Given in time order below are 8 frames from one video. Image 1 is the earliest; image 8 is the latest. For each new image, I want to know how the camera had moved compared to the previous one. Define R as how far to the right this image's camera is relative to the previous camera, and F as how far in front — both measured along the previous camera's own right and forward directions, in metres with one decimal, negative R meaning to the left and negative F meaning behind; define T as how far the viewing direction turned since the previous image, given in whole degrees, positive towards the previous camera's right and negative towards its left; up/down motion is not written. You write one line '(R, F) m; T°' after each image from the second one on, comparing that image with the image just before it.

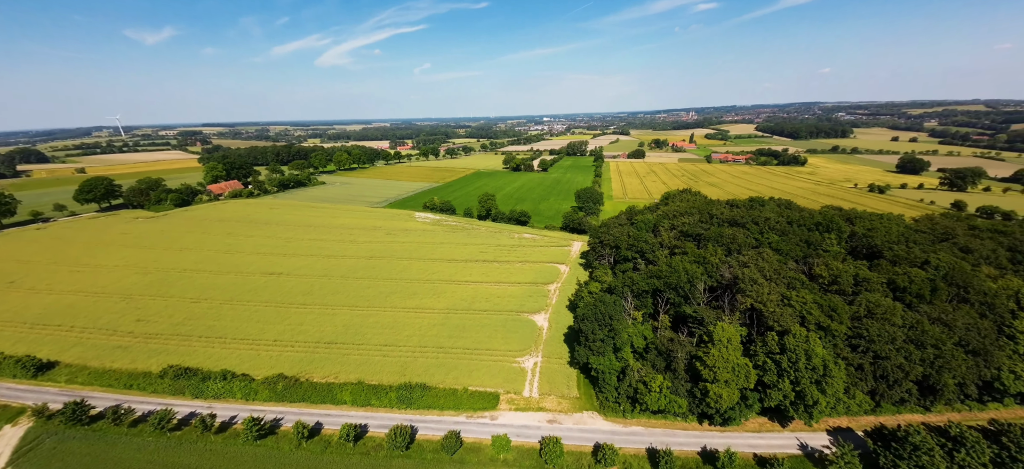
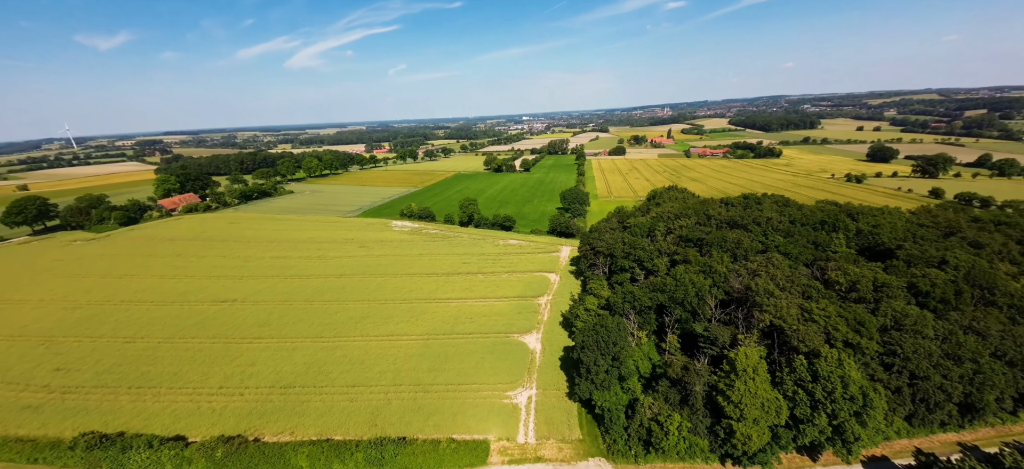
(0.0, +3.0) m; +3°
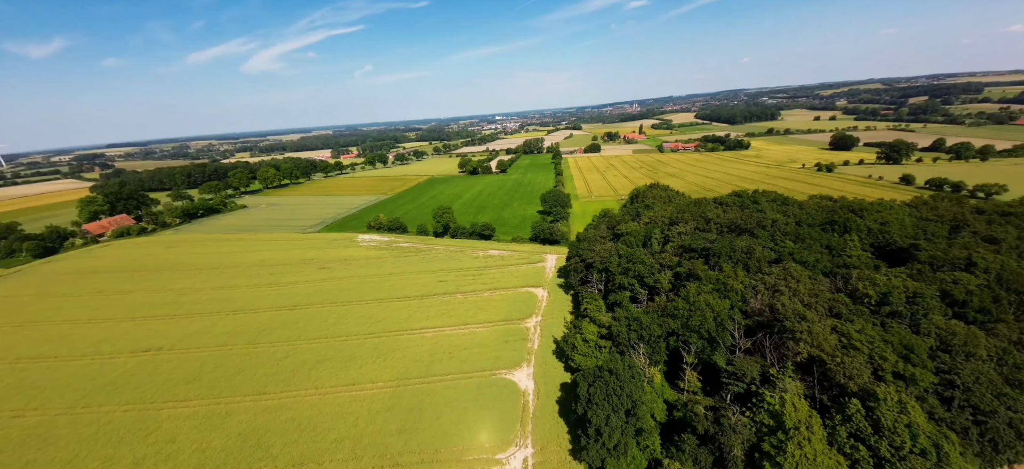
(-0.1, +3.7) m; +4°
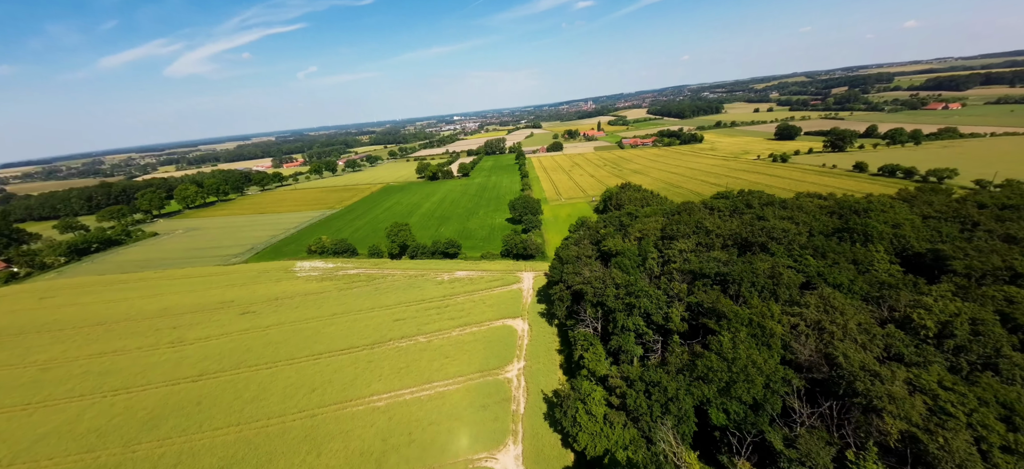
(-0.1, +5.1) m; +6°
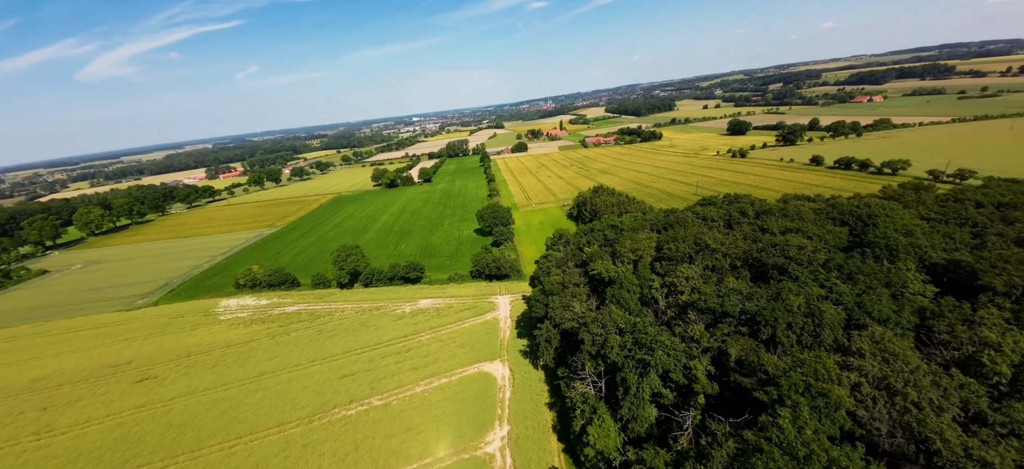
(-0.2, +4.4) m; +5°
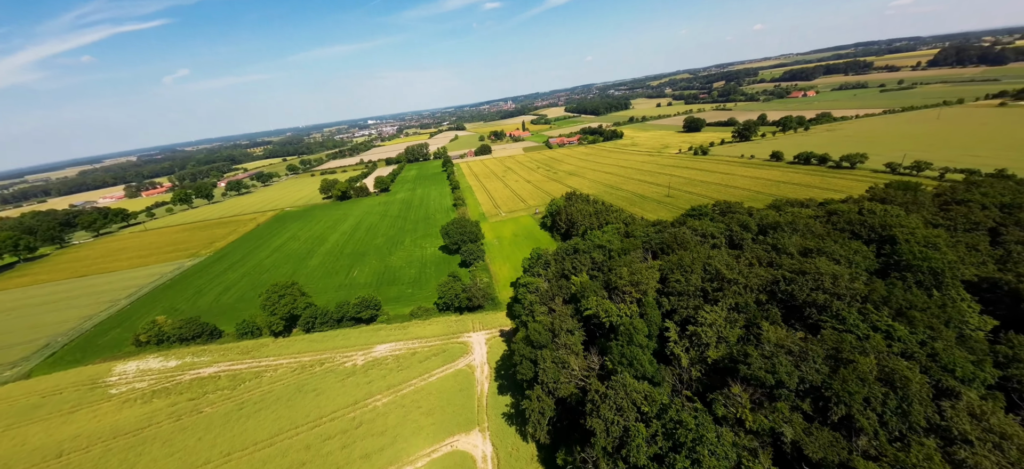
(-0.2, +4.5) m; +6°
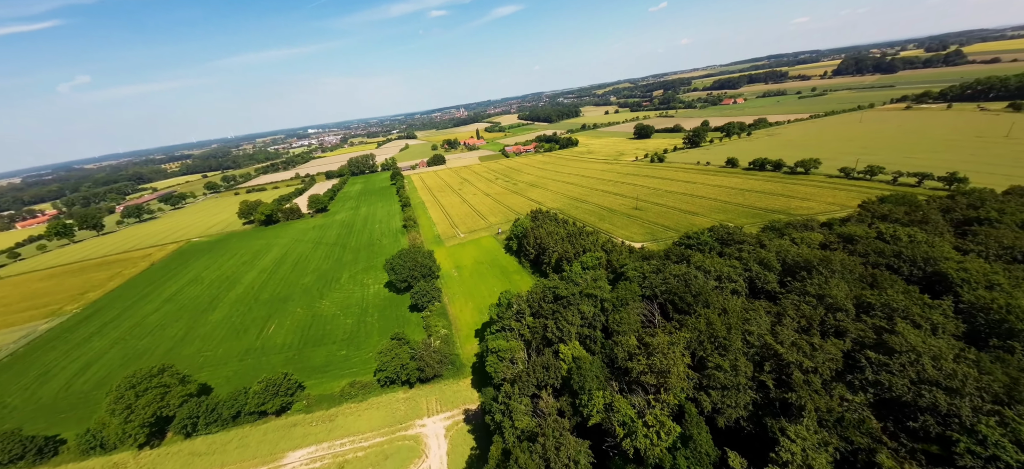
(-0.1, +6.0) m; +7°
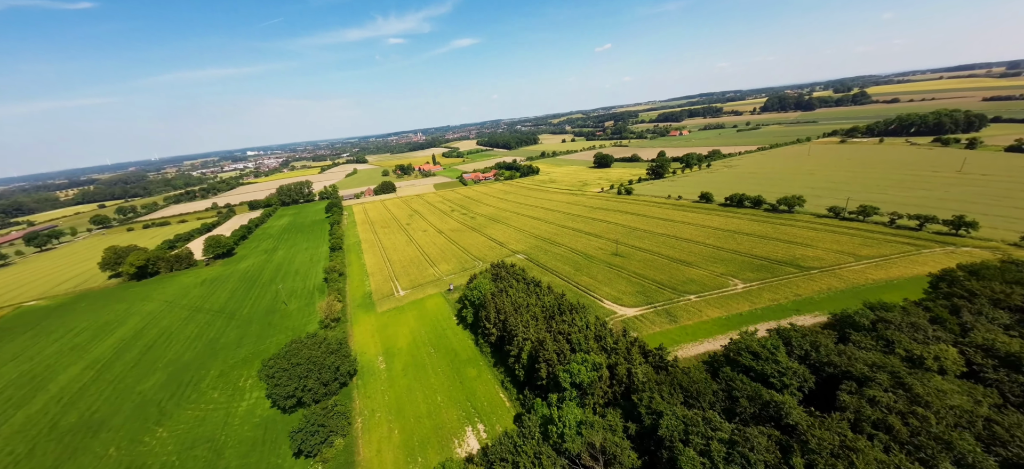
(+0.7, +10.2) m; +7°
